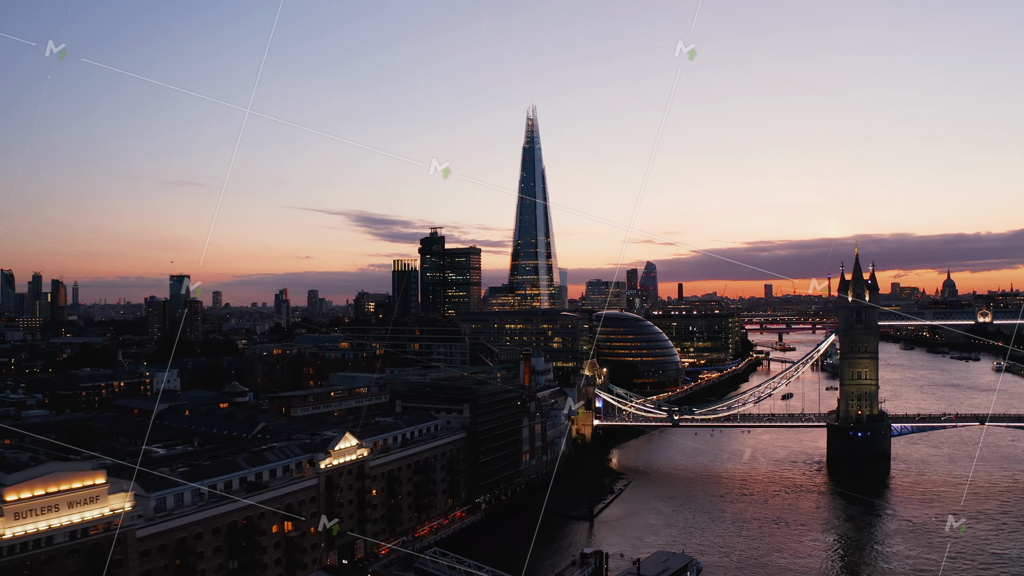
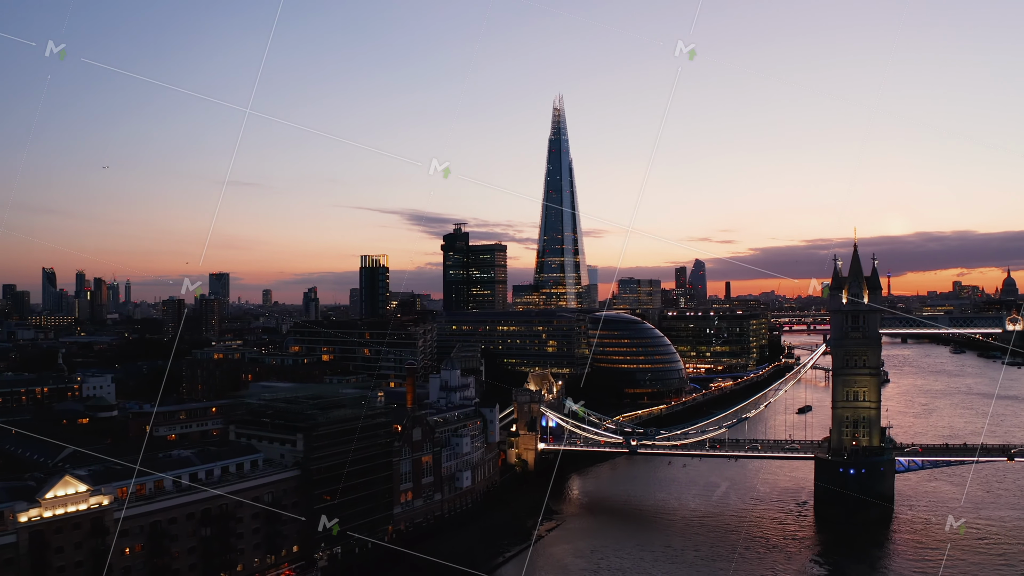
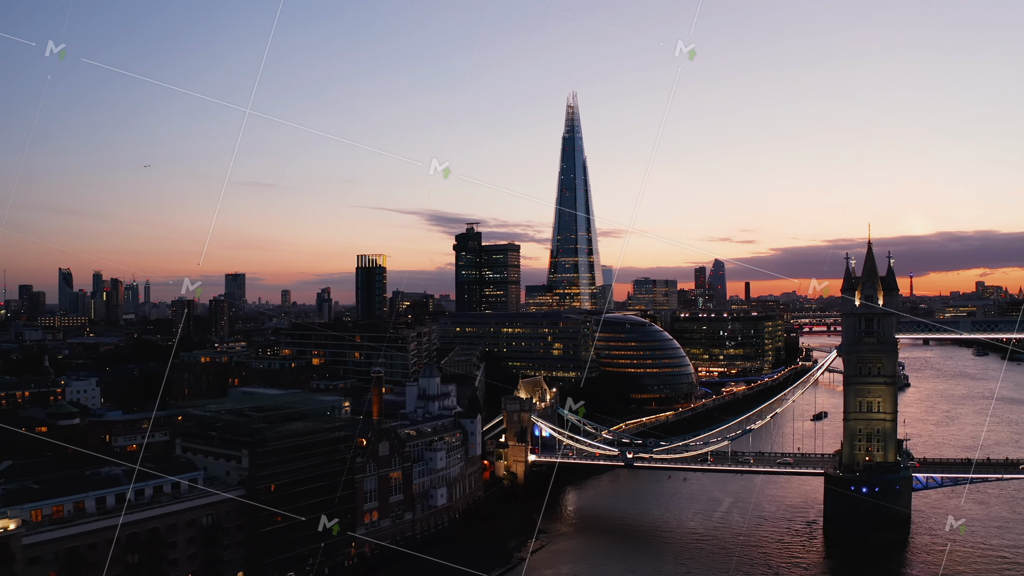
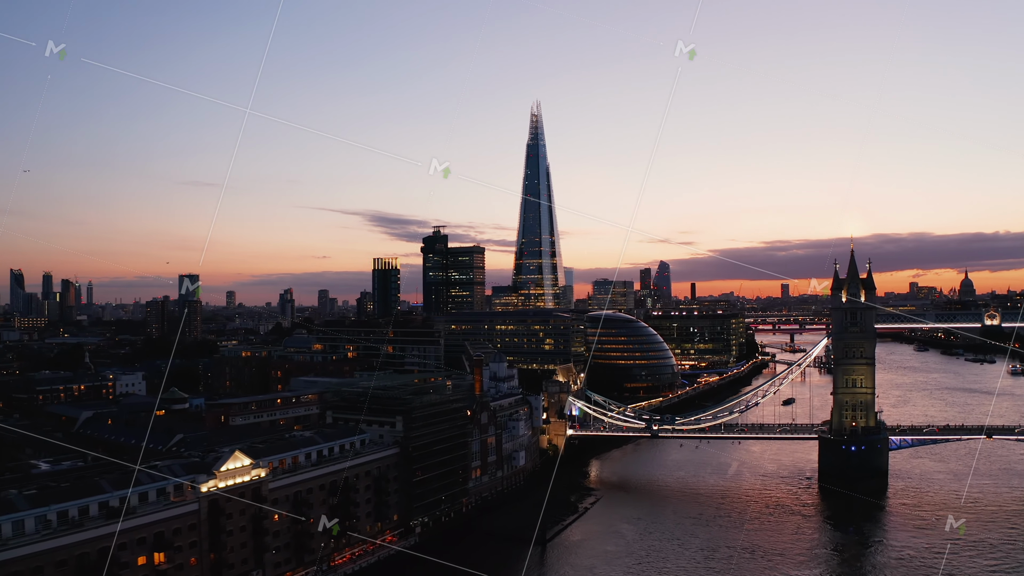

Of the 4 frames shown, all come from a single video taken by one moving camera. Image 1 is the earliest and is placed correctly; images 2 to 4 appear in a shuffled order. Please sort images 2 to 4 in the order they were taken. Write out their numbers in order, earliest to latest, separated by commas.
4, 2, 3
